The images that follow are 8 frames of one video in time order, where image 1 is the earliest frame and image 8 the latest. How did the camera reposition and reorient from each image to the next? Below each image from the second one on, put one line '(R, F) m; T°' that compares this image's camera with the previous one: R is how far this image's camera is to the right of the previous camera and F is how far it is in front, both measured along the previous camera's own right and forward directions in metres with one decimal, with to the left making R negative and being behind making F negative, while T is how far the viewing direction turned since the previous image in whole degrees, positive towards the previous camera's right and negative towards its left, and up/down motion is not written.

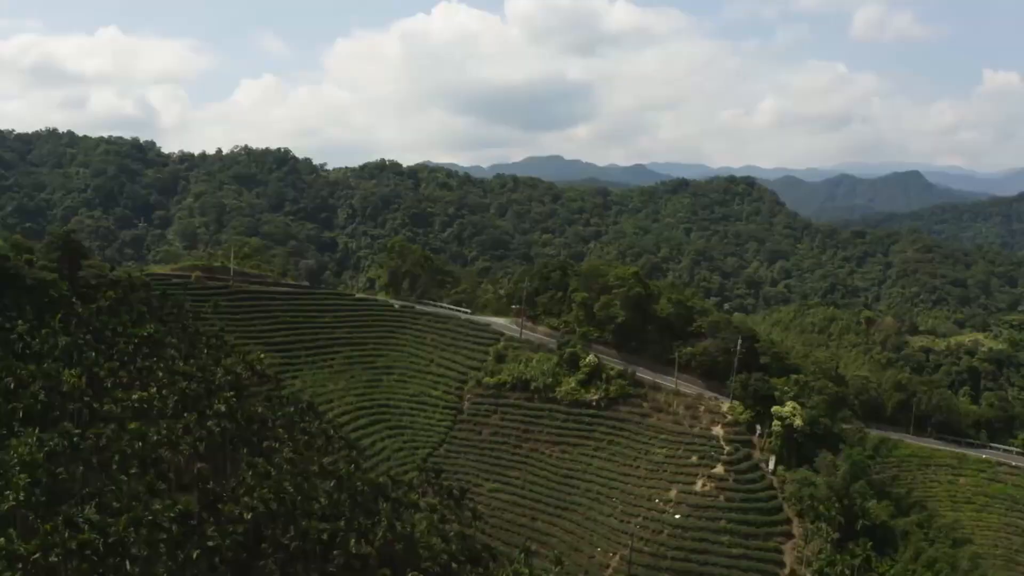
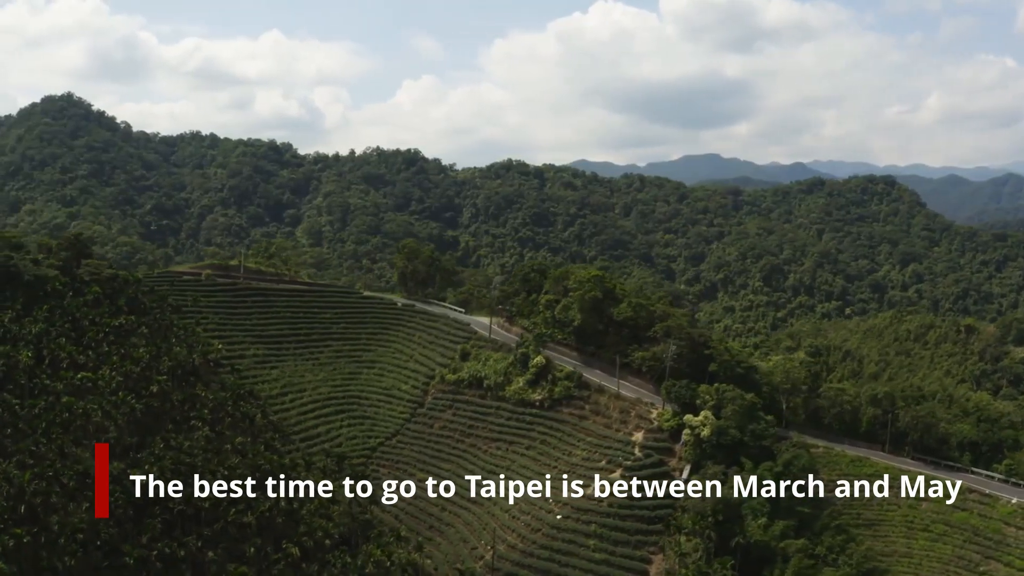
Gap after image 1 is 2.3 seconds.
(+11.7, -0.1) m; -12°
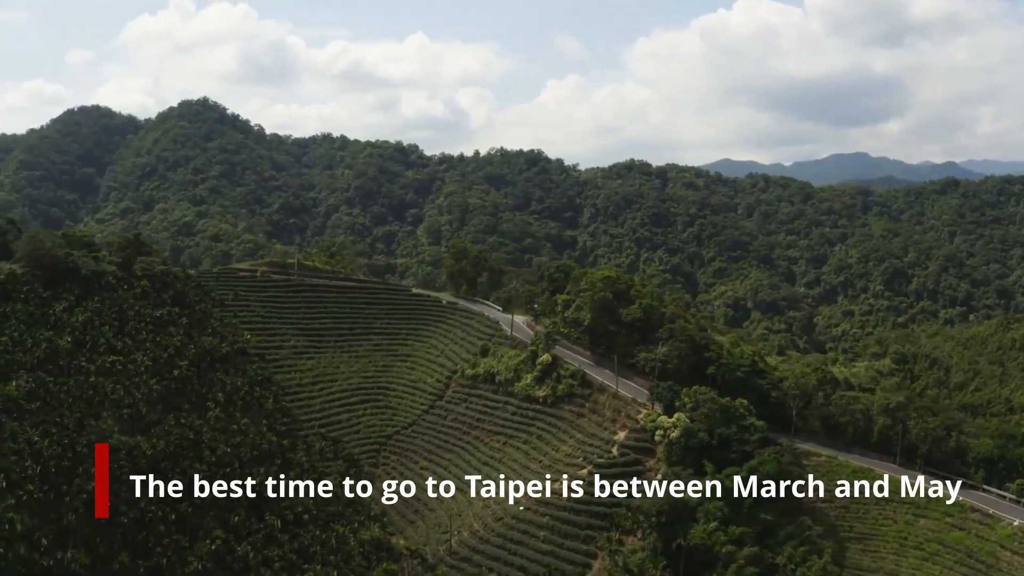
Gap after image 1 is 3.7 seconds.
(+7.9, -1.0) m; -10°
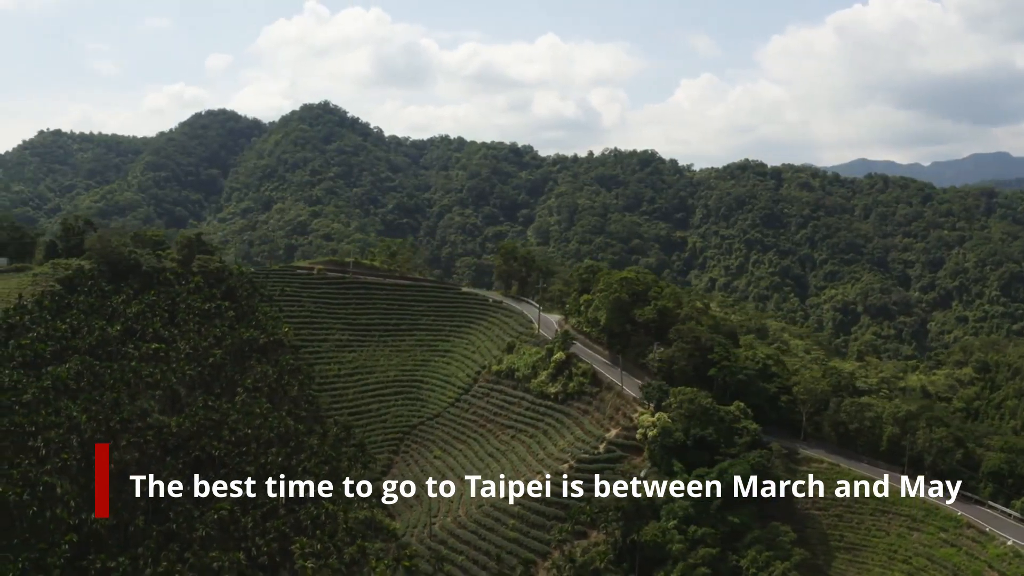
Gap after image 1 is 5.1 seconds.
(+7.2, -1.5) m; -9°
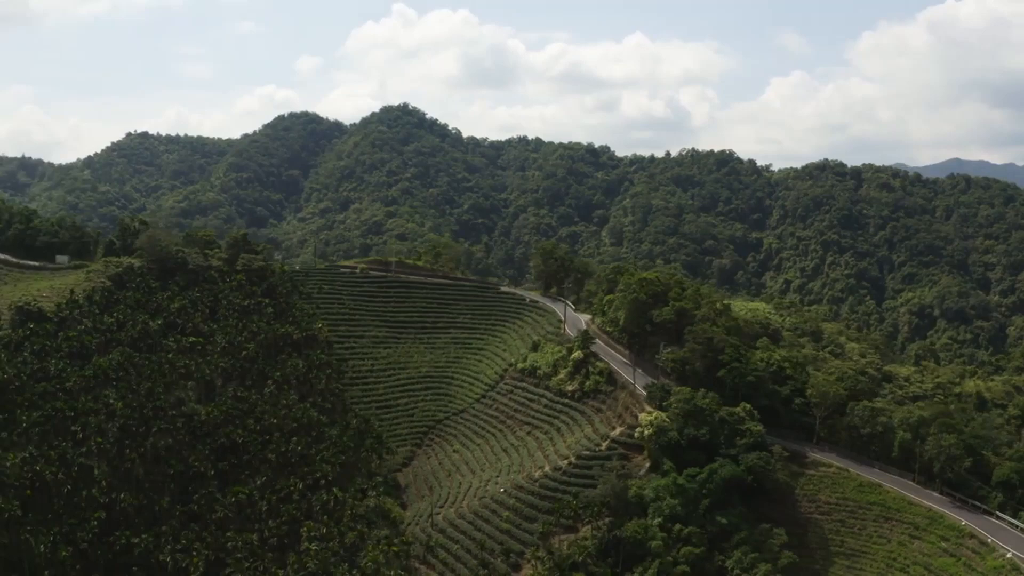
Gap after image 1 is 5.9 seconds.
(+4.4, -1.3) m; -6°
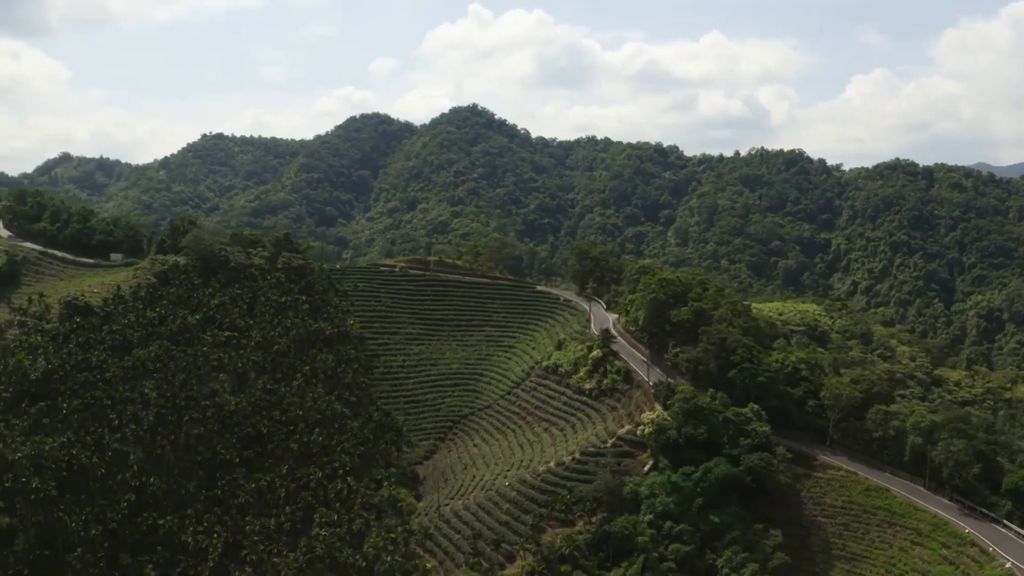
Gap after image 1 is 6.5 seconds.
(+3.8, -1.2) m; -5°
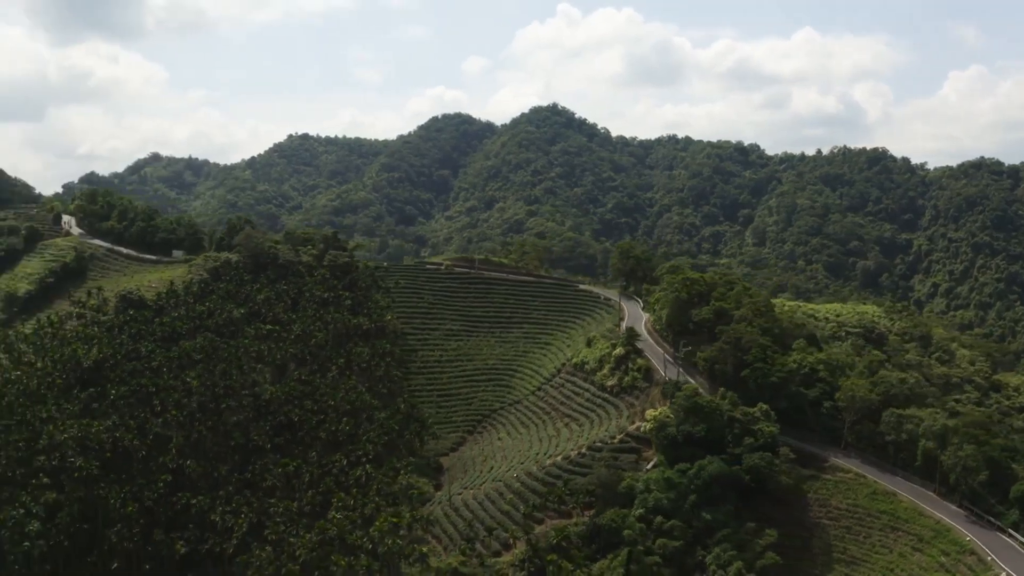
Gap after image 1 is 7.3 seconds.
(+4.5, -1.4) m; -6°
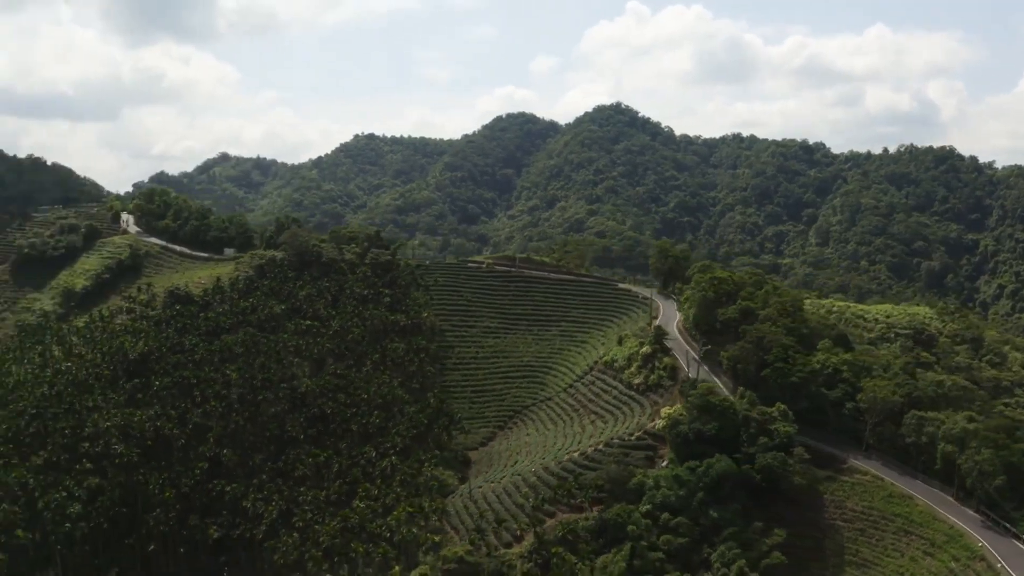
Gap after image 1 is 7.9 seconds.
(+3.0, -1.0) m; -5°
